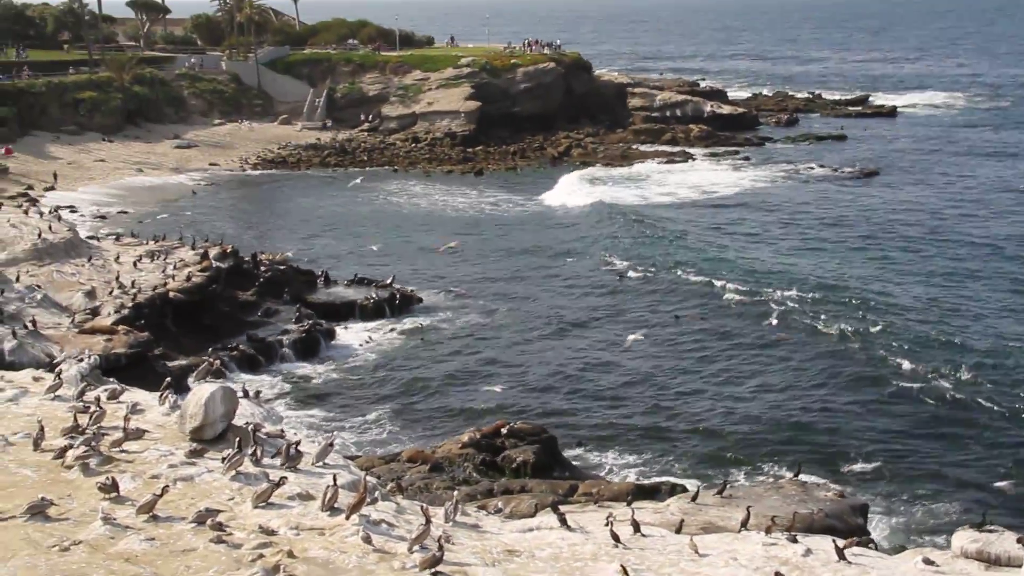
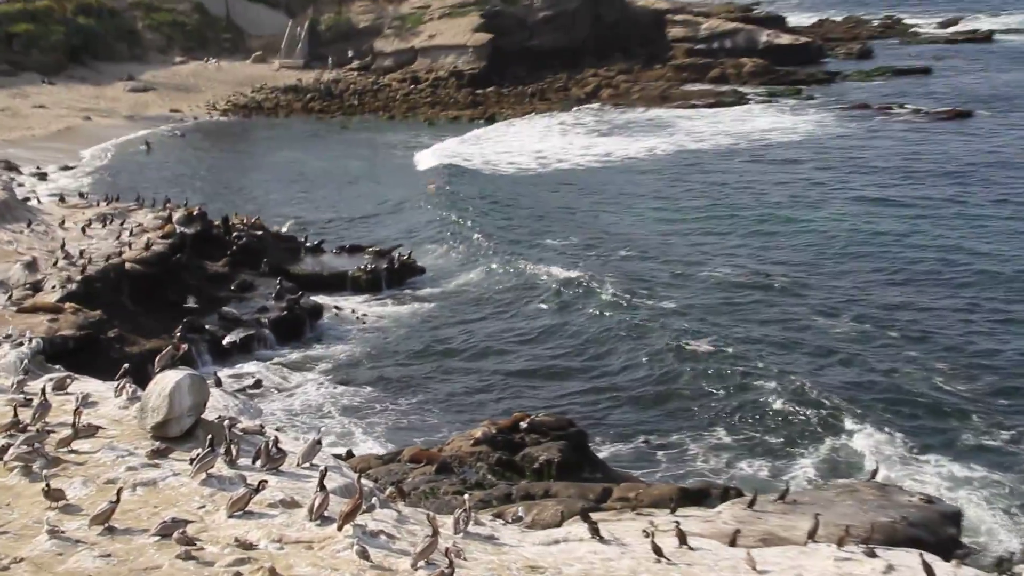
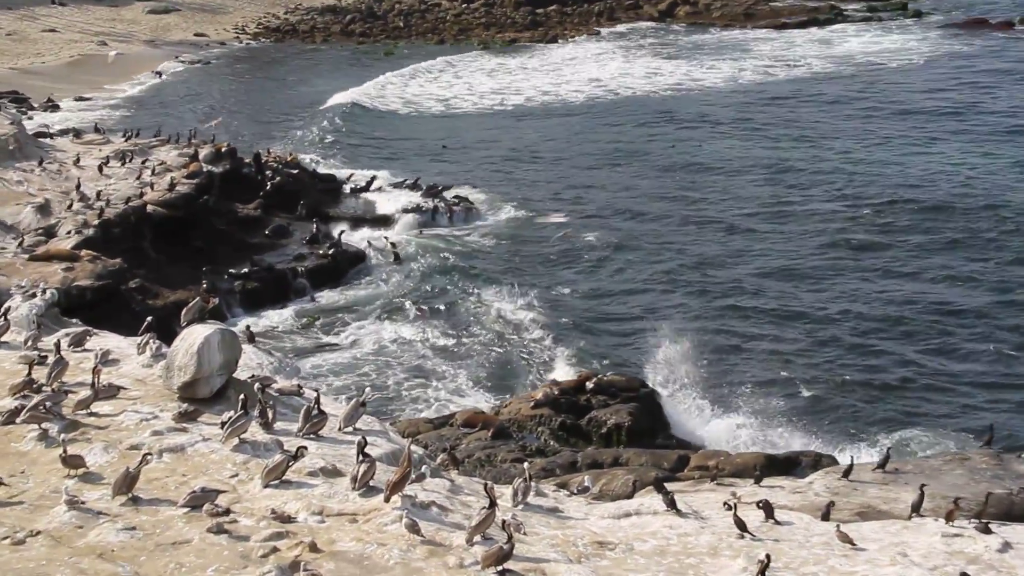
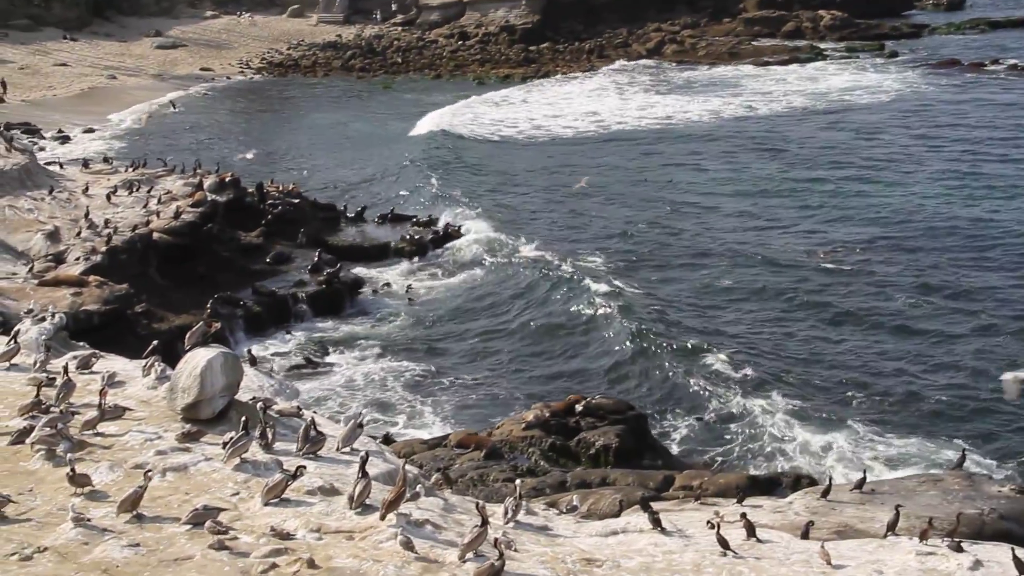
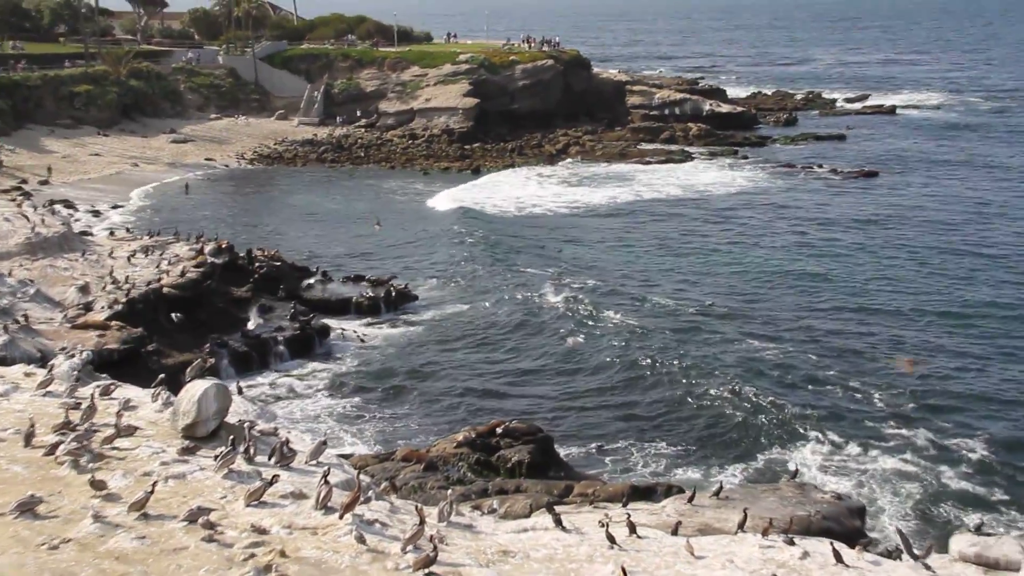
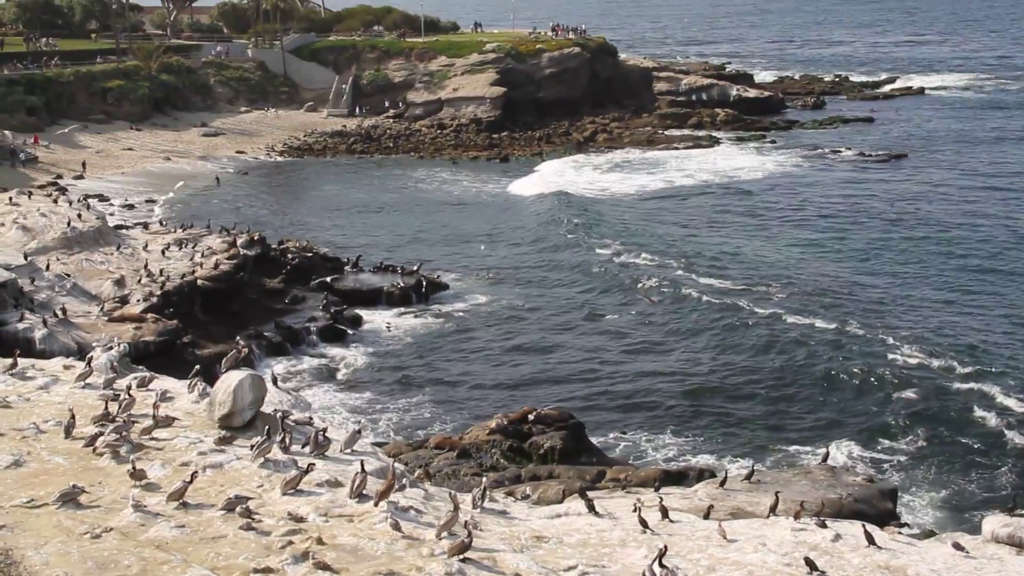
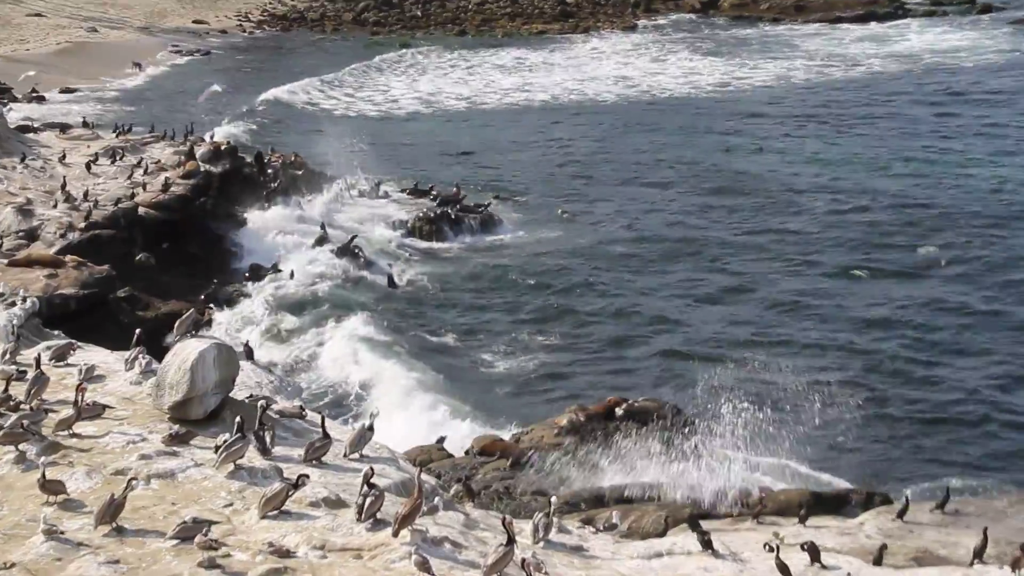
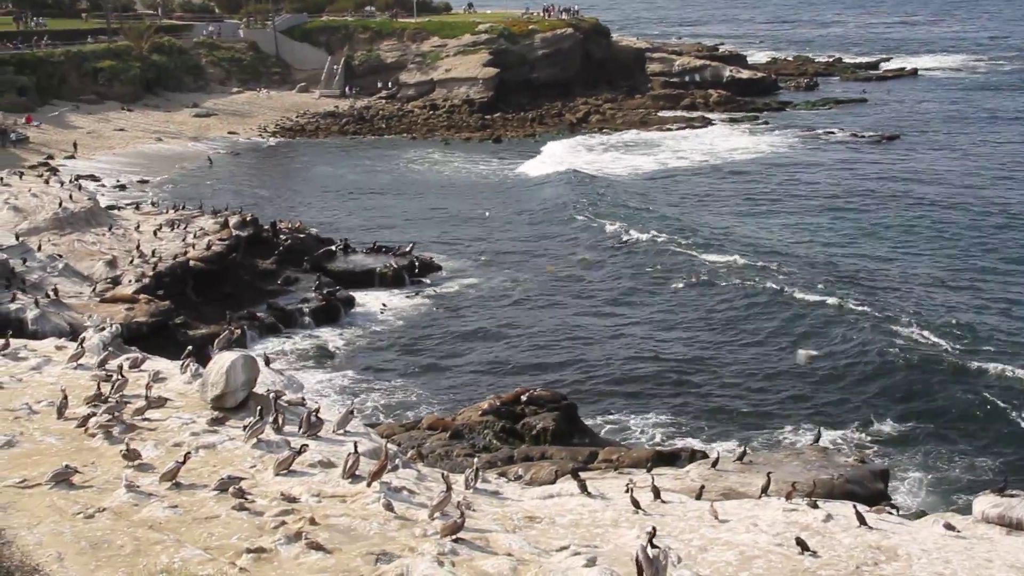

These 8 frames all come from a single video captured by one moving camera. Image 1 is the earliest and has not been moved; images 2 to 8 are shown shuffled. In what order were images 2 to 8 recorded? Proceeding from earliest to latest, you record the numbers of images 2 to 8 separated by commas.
8, 6, 5, 2, 4, 3, 7
